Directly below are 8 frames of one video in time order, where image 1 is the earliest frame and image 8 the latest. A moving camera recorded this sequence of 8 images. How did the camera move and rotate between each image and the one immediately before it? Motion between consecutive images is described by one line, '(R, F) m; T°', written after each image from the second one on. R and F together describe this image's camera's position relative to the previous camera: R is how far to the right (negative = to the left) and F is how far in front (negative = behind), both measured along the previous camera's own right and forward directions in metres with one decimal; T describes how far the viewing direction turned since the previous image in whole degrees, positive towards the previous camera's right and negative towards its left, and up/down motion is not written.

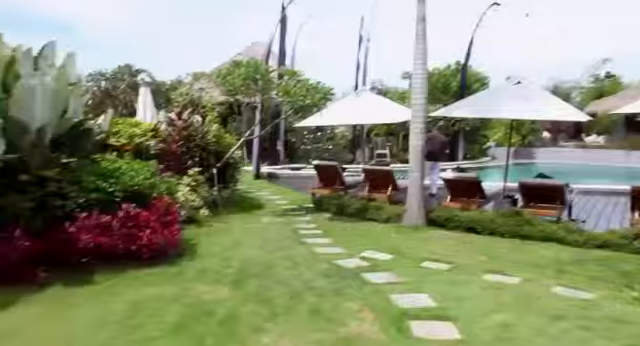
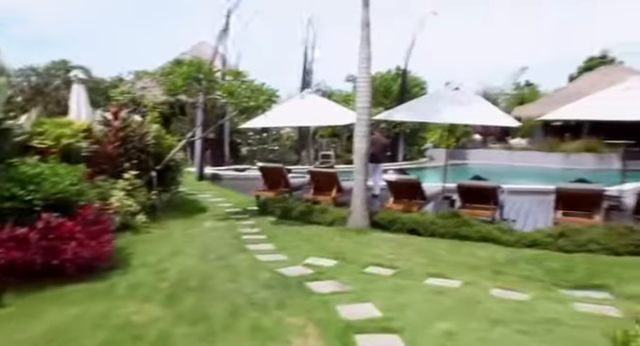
(0.0, +0.1) m; +7°
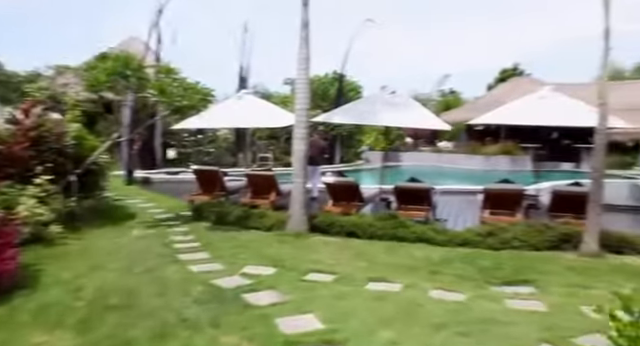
(0.0, +0.2) m; +7°
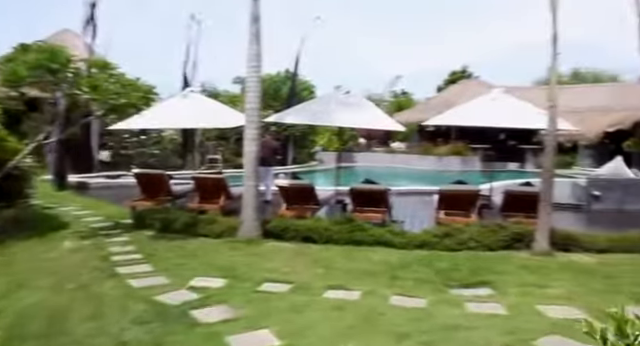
(0.0, +0.4) m; +6°
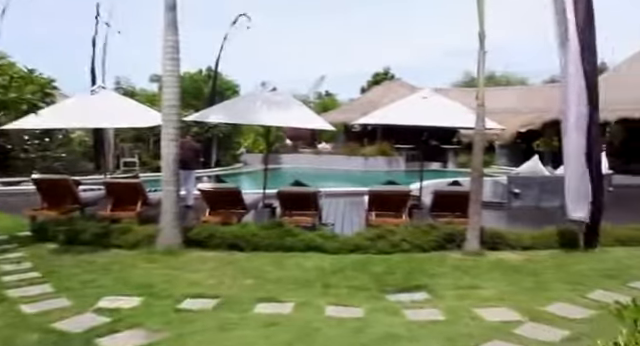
(0.0, +0.5) m; +9°
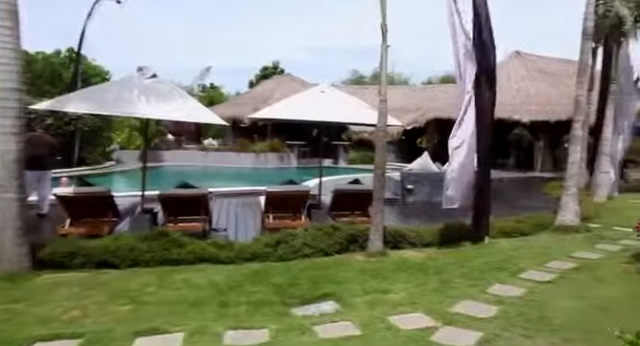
(-0.1, +0.8) m; +13°
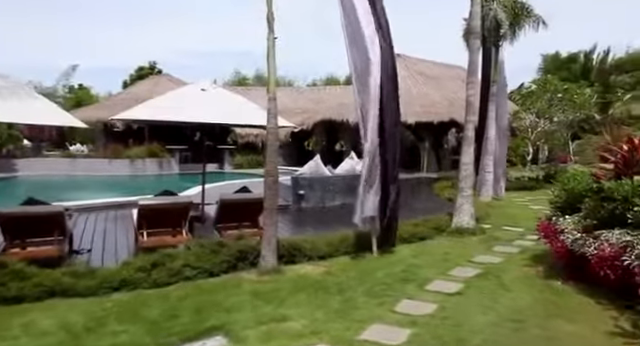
(+0.1, +0.9) m; +13°
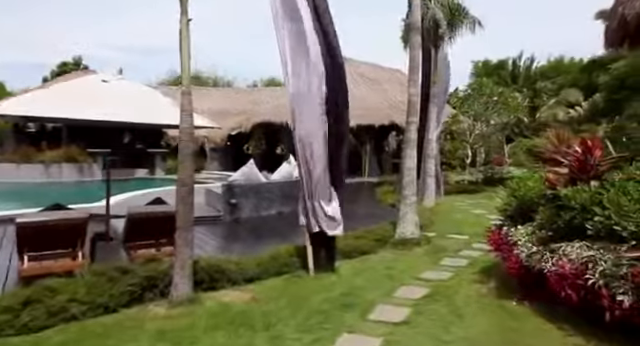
(+0.2, +1.0) m; +7°
